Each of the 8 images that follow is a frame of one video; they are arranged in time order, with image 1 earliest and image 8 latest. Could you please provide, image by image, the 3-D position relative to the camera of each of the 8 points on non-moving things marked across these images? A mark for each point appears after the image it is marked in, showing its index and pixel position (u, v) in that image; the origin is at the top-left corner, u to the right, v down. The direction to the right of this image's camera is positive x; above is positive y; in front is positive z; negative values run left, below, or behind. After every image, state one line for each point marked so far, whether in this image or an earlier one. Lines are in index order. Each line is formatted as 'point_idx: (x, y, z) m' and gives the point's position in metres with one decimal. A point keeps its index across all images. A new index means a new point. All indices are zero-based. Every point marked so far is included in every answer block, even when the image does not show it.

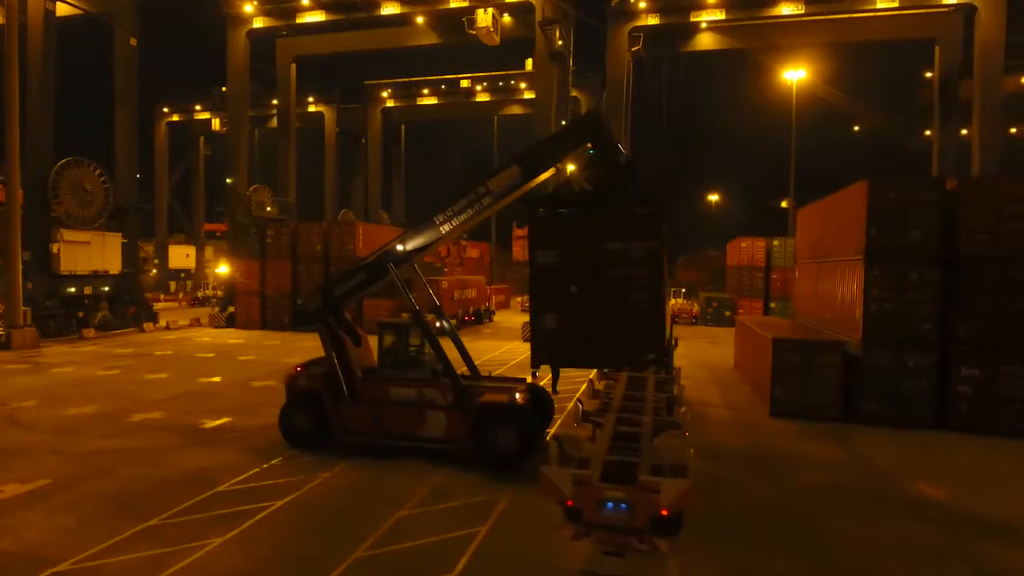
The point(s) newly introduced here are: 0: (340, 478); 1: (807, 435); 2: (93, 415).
0: (-2.5, -2.7, +10.8) m
1: (+5.2, -2.6, +13.2) m
2: (-7.9, -2.4, +14.2) m
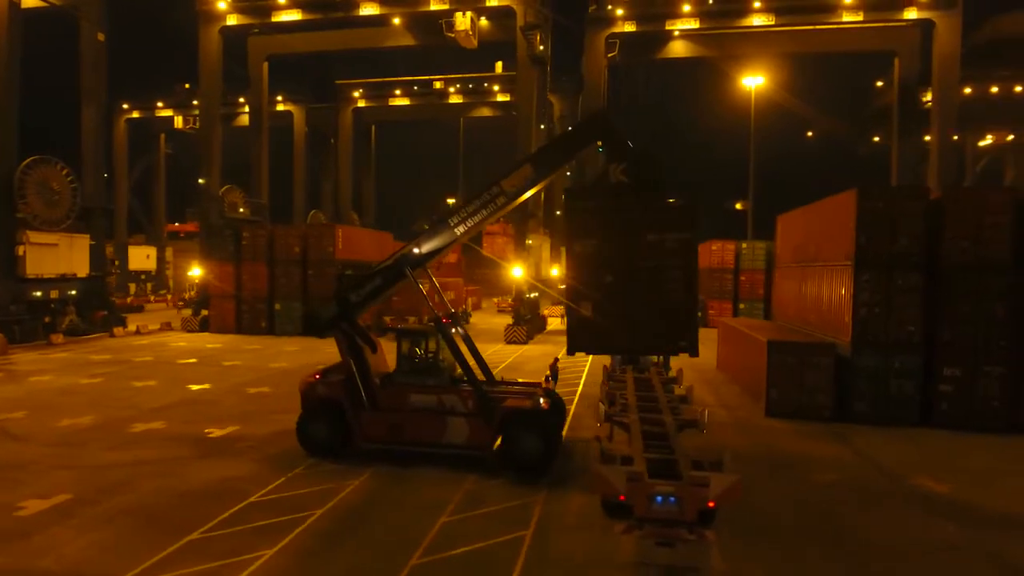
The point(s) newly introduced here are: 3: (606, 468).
0: (-2.1, -2.8, +10.8) m
1: (+5.4, -2.7, +13.8) m
2: (-7.7, -2.5, +13.9) m
3: (+1.5, -2.2, +10.3) m
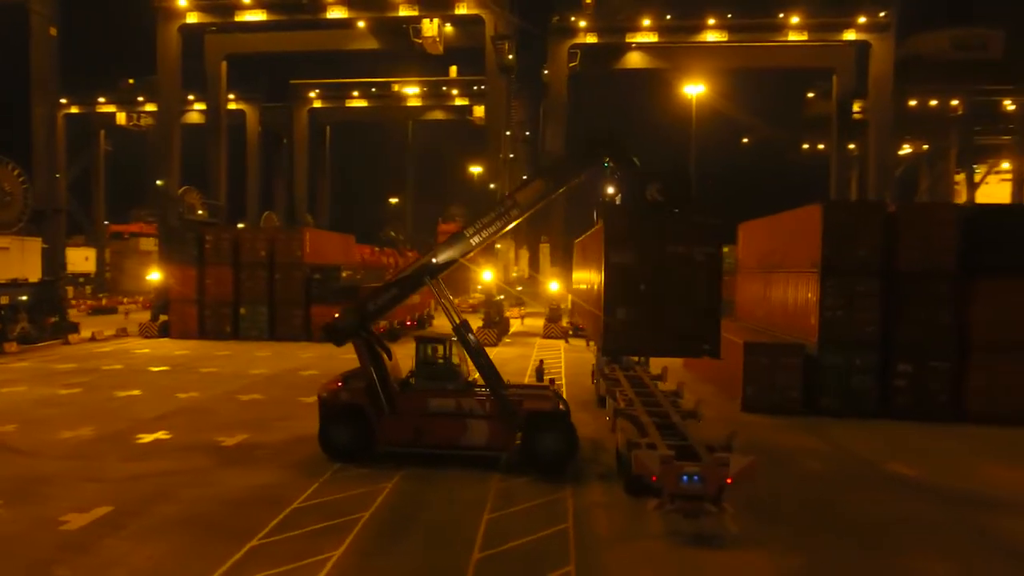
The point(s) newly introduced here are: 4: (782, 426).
0: (-1.6, -3.0, +11.3) m
1: (+5.5, -2.8, +15.1) m
2: (-7.6, -2.7, +13.7) m
3: (+1.9, -2.3, +11.2) m
4: (+5.6, -2.8, +15.6) m
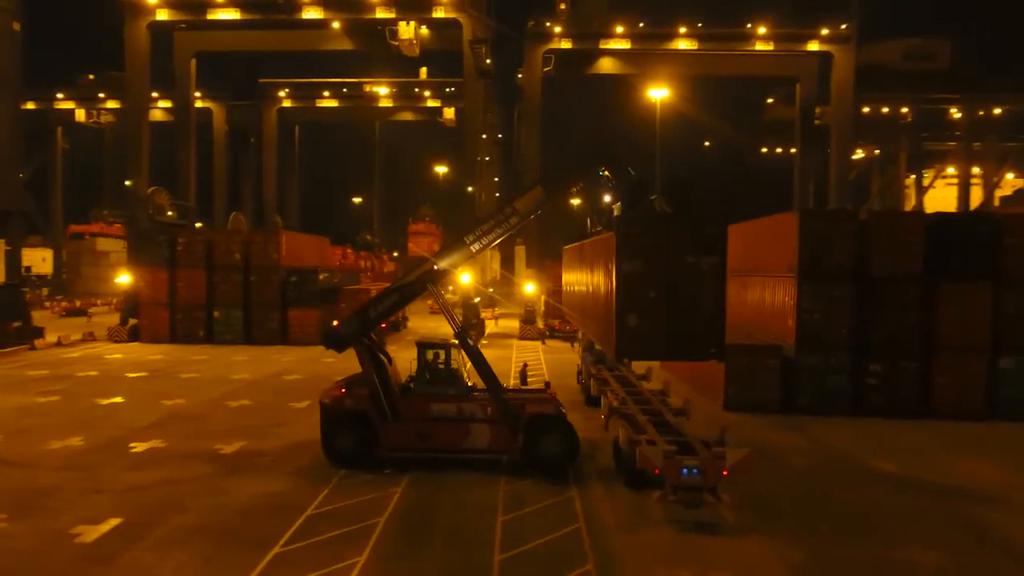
0: (-1.5, -3.1, +11.4) m
1: (+5.3, -2.9, +15.7) m
2: (-7.6, -2.8, +13.5) m
3: (+2.1, -2.4, +11.6) m
4: (+5.4, -2.9, +16.2) m
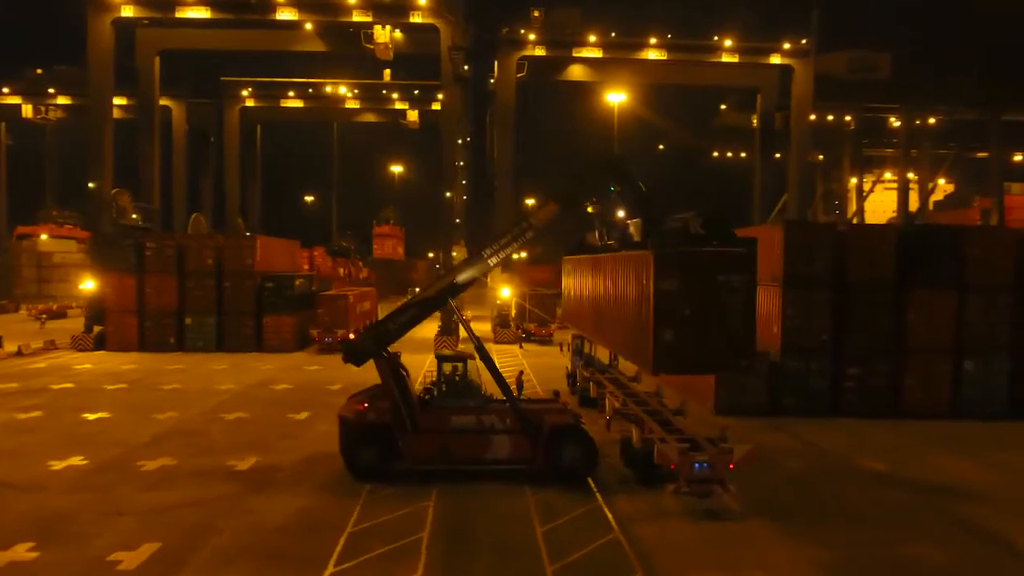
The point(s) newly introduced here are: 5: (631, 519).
0: (-1.1, -3.4, +11.6) m
1: (+5.4, -3.1, +16.4) m
2: (-7.3, -3.1, +13.1) m
3: (+2.5, -2.6, +12.0) m
4: (+5.4, -3.1, +16.9) m
5: (+1.8, -3.5, +11.5) m
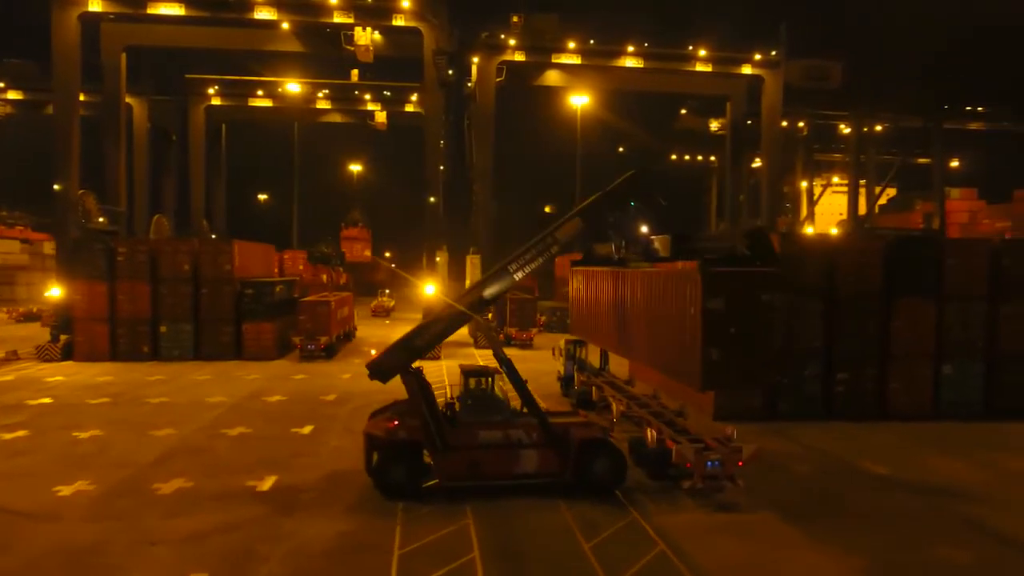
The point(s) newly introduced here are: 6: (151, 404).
0: (-0.4, -3.6, +11.6) m
1: (+5.6, -3.3, +16.9) m
2: (-6.8, -3.4, +12.5) m
3: (+3.1, -2.9, +12.3) m
4: (+5.6, -3.3, +17.4) m
5: (+2.4, -3.7, +11.7) m
6: (-8.7, -2.8, +18.2) m
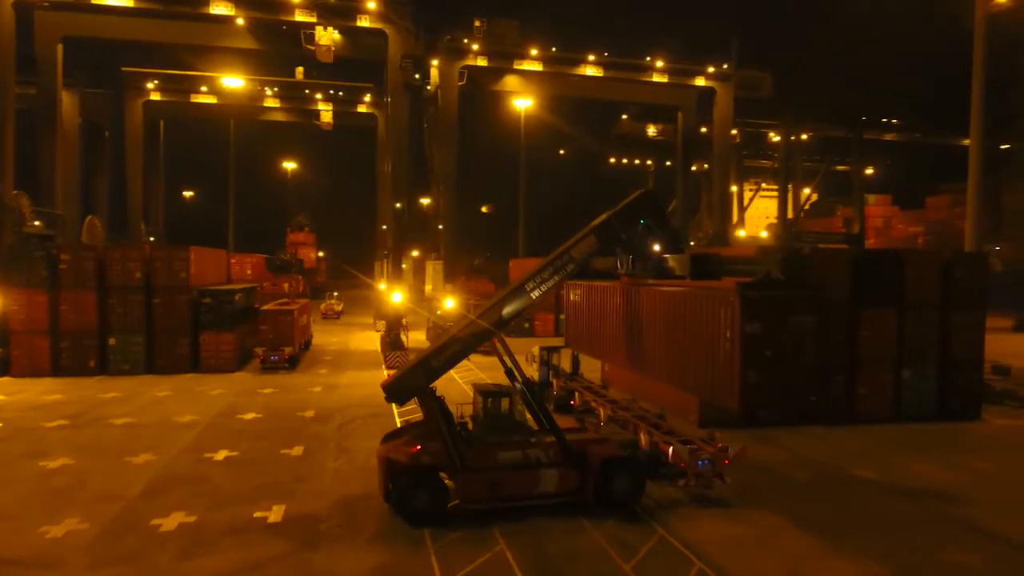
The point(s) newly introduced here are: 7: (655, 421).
0: (+0.1, -4.0, +11.4) m
1: (+5.4, -3.6, +17.5) m
2: (-6.3, -3.7, +11.6) m
3: (+3.5, -3.2, +12.6) m
4: (+5.3, -3.6, +18.0) m
5: (+2.9, -4.1, +11.9) m
6: (-8.9, -3.1, +17.0) m
7: (+3.2, -2.9, +16.5) m
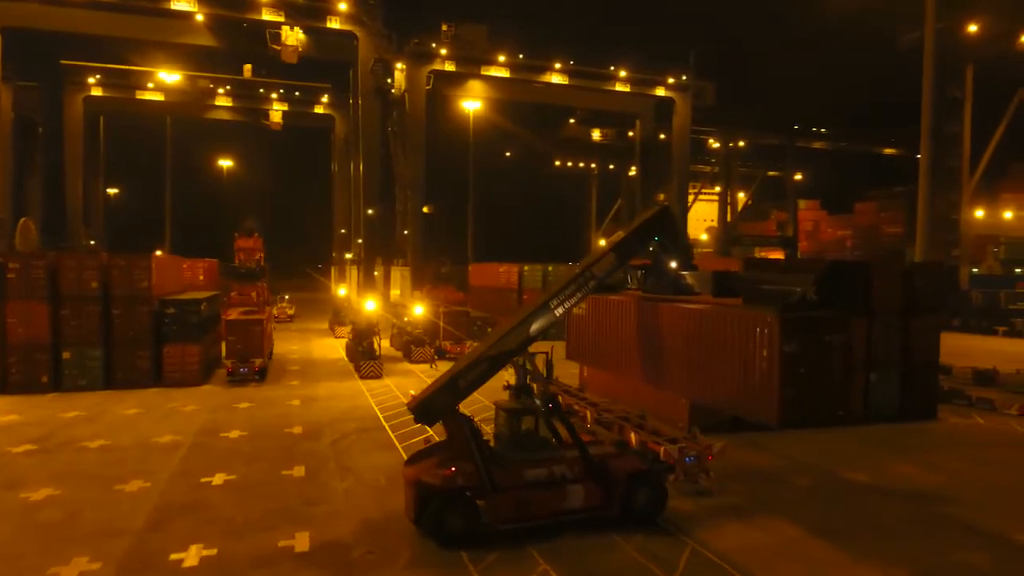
0: (+0.7, -4.2, +11.3) m
1: (+5.3, -3.8, +17.9) m
2: (-5.7, -4.0, +10.8) m
3: (+3.9, -3.5, +12.9) m
4: (+5.2, -3.8, +18.4) m
5: (+3.4, -4.3, +12.1) m
6: (-8.9, -3.4, +15.8) m
7: (+3.3, -3.2, +16.7) m
